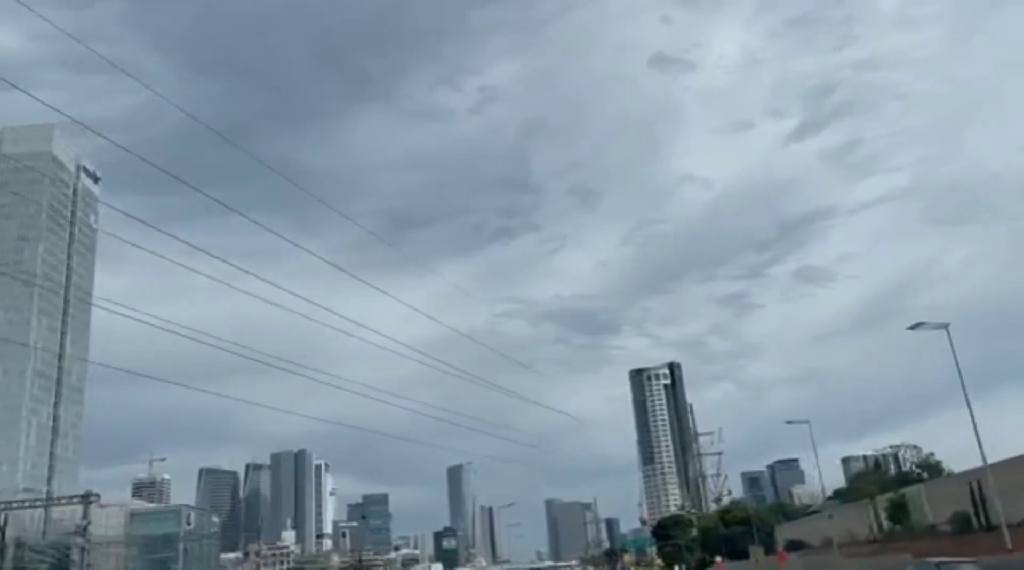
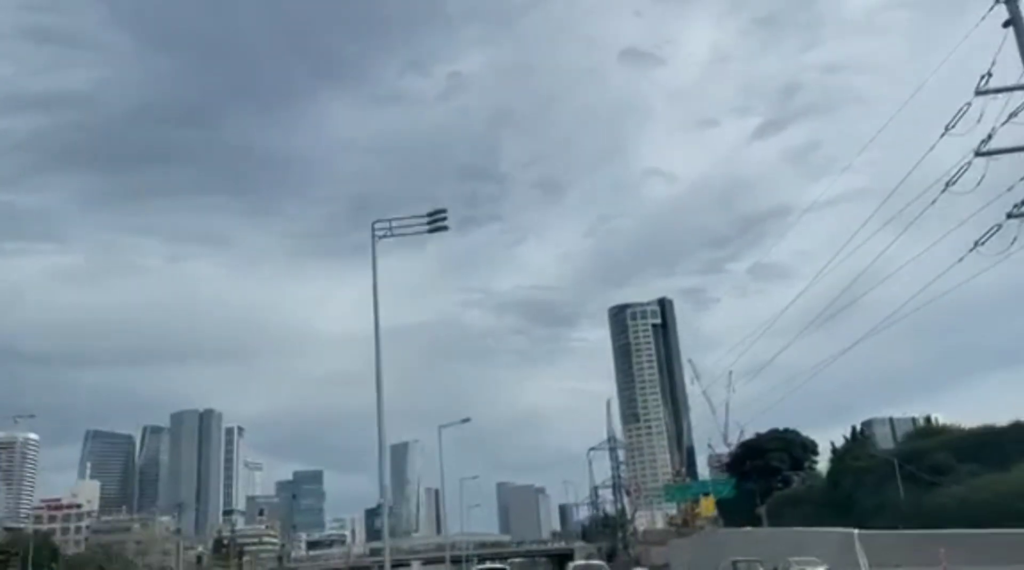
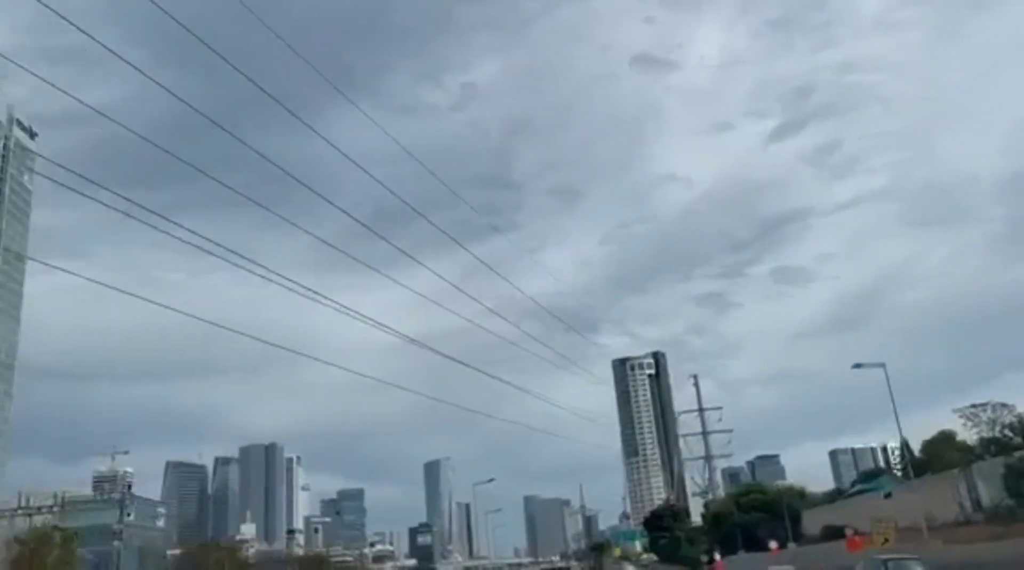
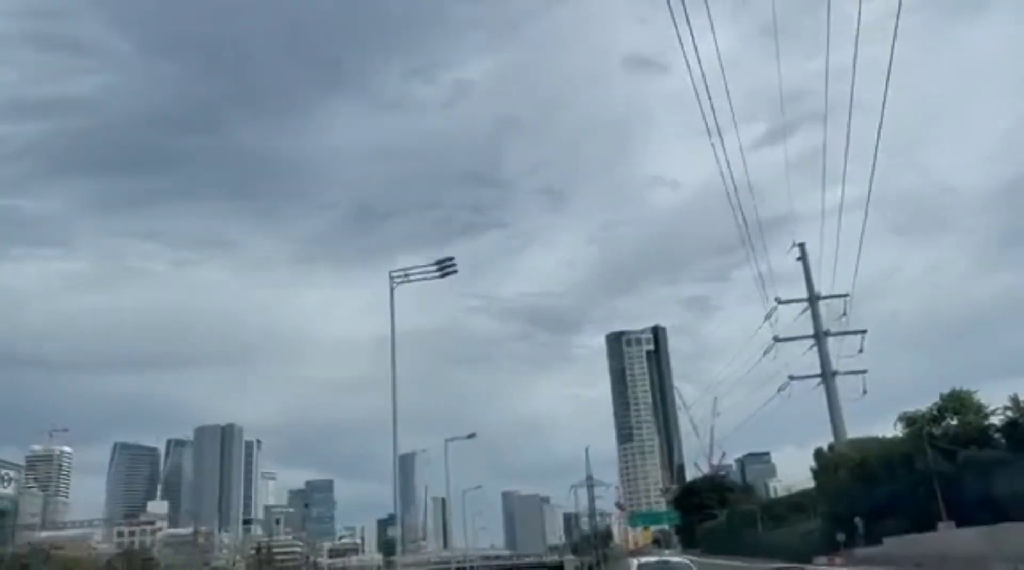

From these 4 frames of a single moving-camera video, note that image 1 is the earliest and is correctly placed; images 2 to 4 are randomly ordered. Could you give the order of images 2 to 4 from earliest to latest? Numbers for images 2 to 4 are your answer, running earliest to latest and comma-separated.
3, 4, 2
